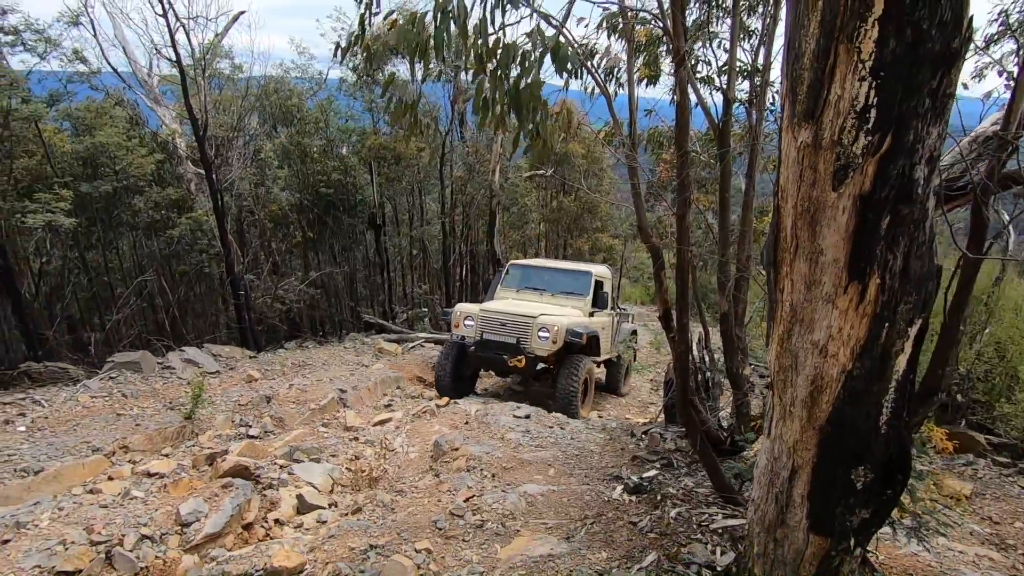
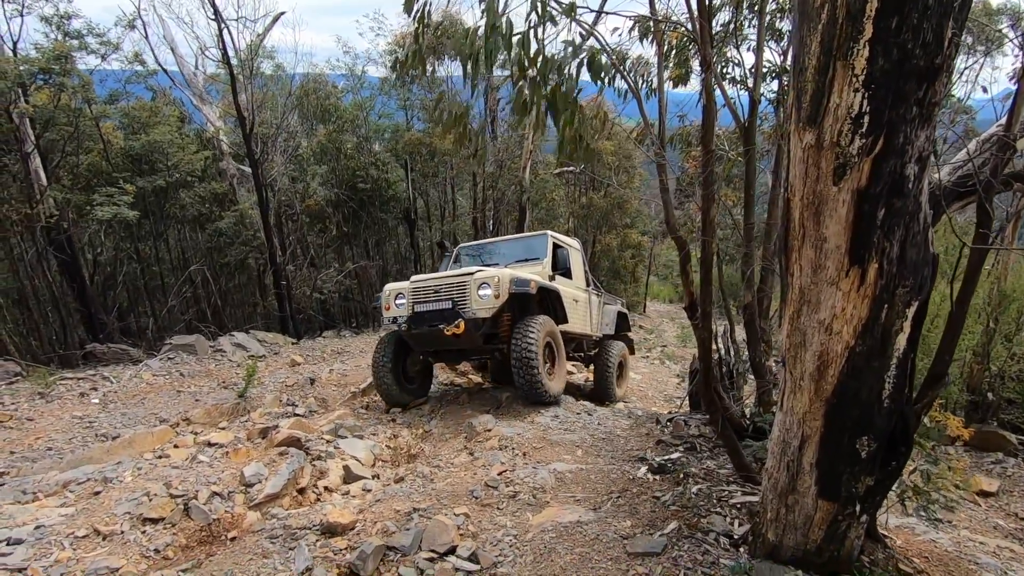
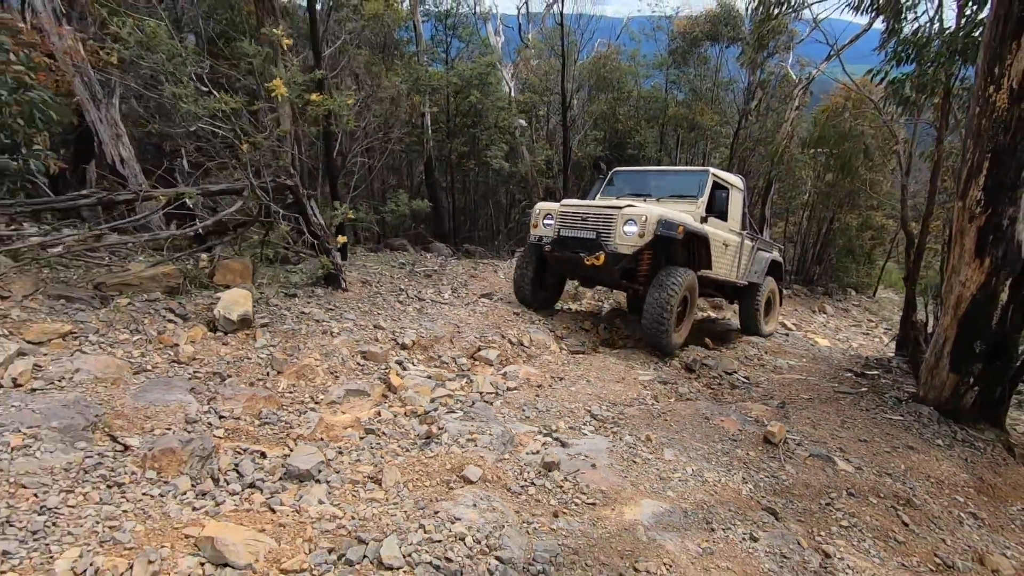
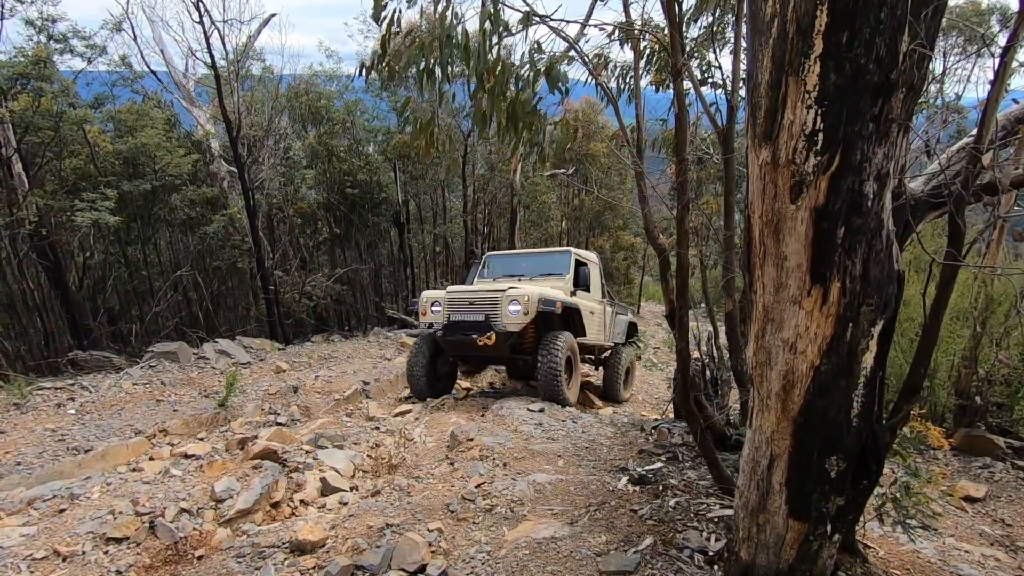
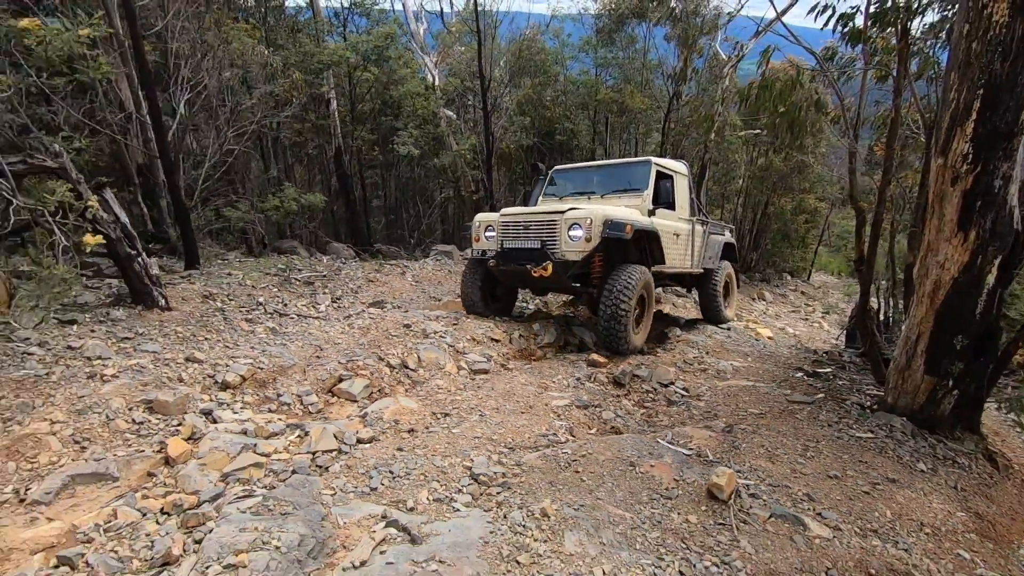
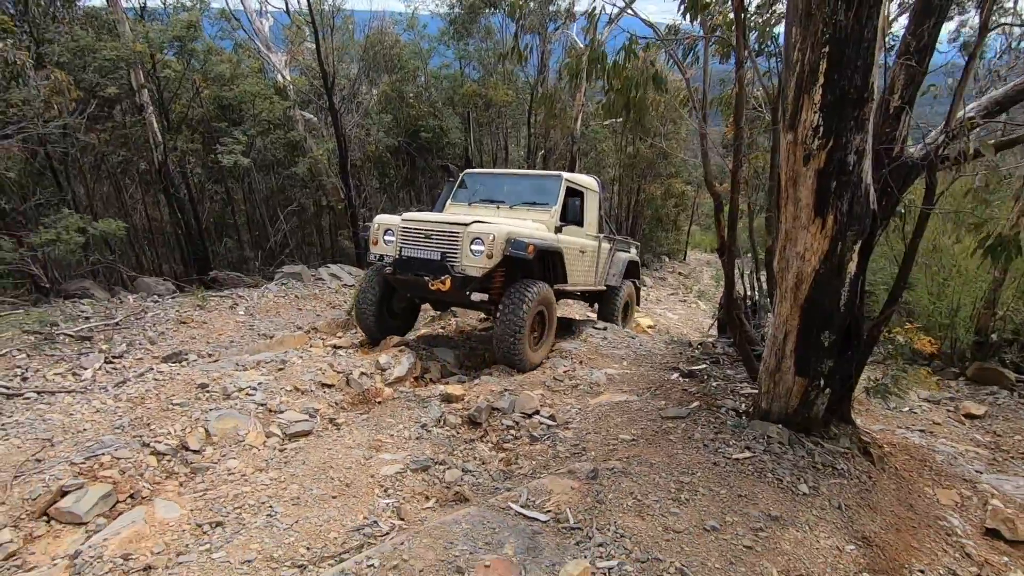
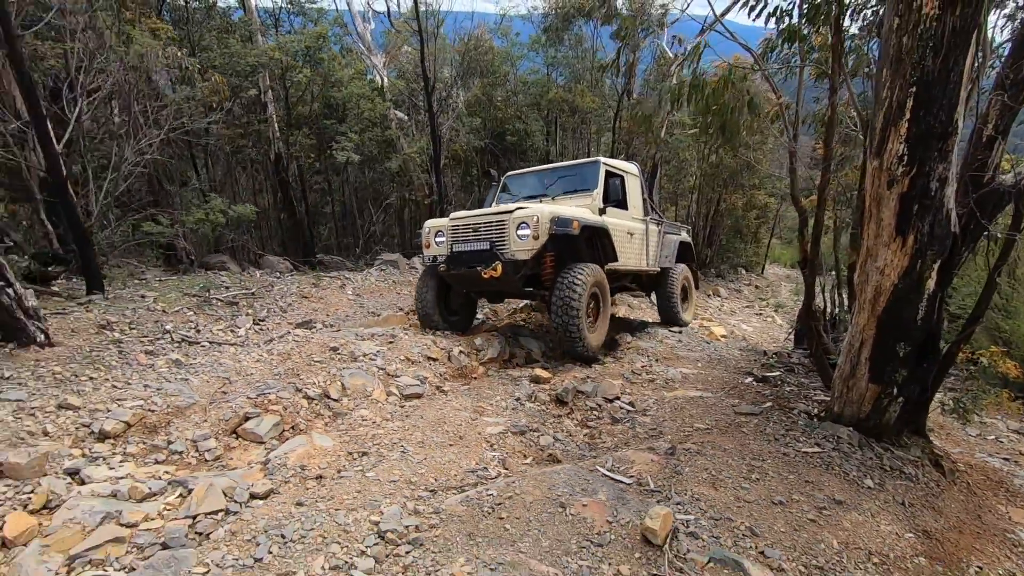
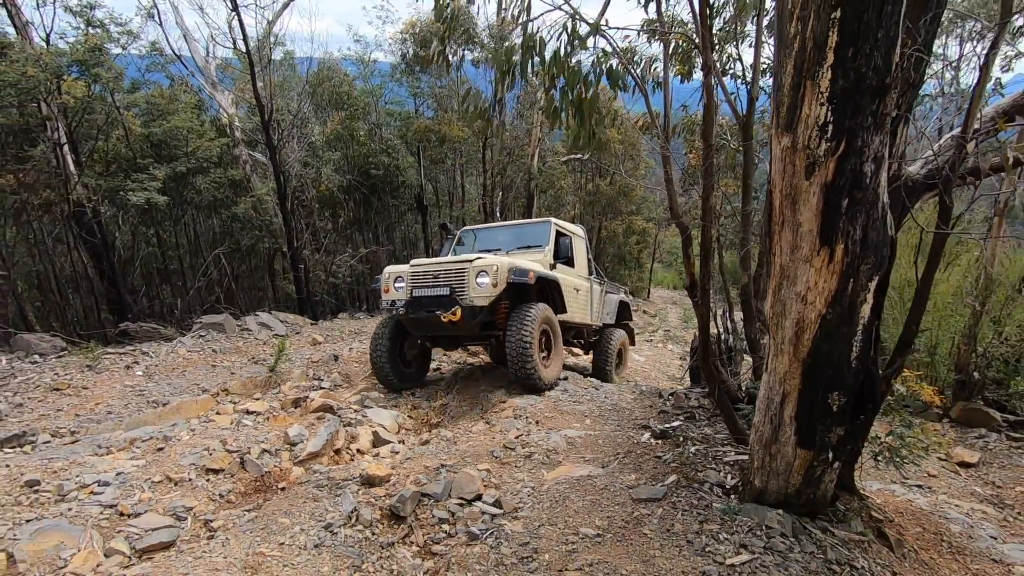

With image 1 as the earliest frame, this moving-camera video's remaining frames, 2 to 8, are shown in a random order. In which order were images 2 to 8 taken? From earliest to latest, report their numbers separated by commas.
4, 2, 8, 6, 7, 5, 3
